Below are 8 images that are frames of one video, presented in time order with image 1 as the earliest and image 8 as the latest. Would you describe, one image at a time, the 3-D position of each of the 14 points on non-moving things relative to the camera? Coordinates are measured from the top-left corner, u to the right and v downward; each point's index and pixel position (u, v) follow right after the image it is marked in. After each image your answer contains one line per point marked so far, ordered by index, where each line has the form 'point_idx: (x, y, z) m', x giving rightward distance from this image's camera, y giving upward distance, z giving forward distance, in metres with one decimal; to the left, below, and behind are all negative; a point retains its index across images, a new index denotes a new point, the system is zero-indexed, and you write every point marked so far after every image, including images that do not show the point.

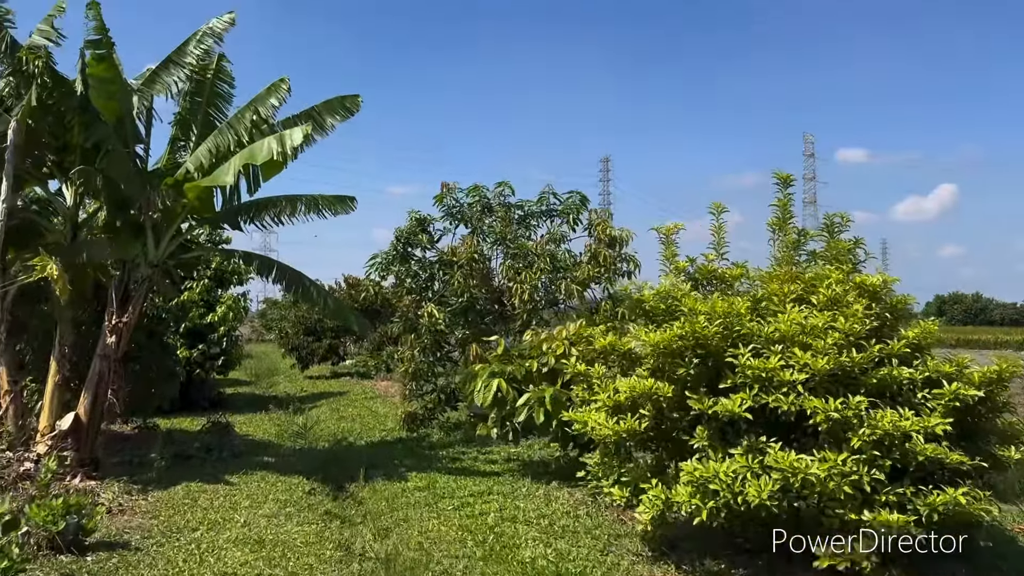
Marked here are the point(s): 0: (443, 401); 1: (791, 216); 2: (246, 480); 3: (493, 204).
0: (-0.7, -1.2, +8.7) m
1: (+1.4, +0.4, +4.2) m
2: (-2.0, -1.4, +6.2) m
3: (-0.2, +0.9, +8.7) m
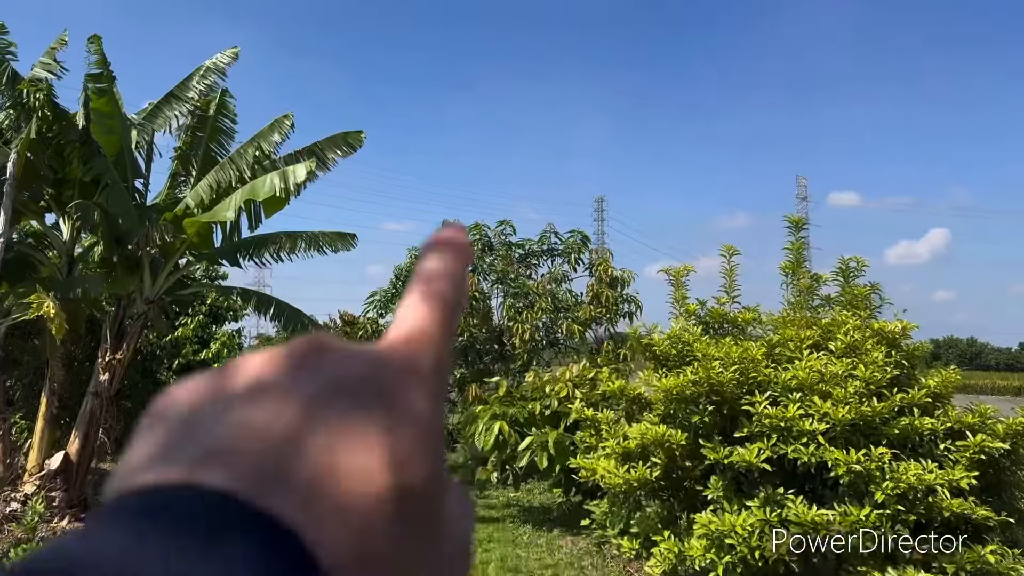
0: (-0.7, -1.6, +8.5) m
1: (+1.4, +0.1, +4.1) m
2: (-2.0, -1.7, +6.1) m
3: (-0.2, +0.5, +8.6) m
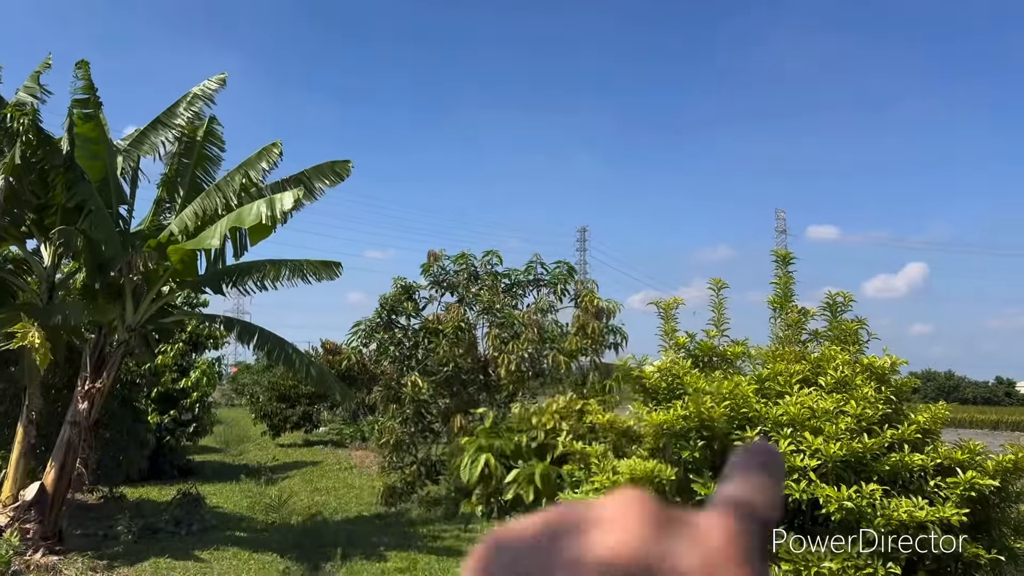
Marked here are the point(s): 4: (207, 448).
0: (-0.9, -1.9, +8.4) m
1: (+1.4, 0.0, +4.1) m
2: (-2.1, -1.9, +5.9) m
3: (-0.3, +0.2, +8.6) m
4: (-5.6, -2.9, +15.4) m
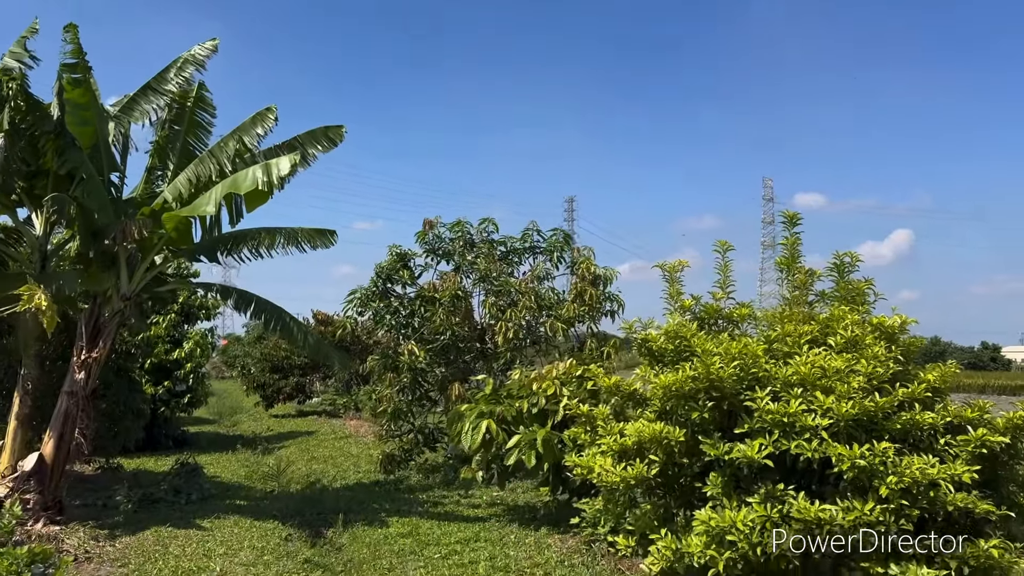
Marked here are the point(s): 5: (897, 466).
0: (-0.9, -1.5, +8.4) m
1: (+1.4, +0.2, +4.1) m
2: (-2.1, -1.7, +5.9) m
3: (-0.4, +0.5, +8.6) m
4: (-5.7, -2.4, +15.4) m
5: (+1.4, -0.7, +3.1) m
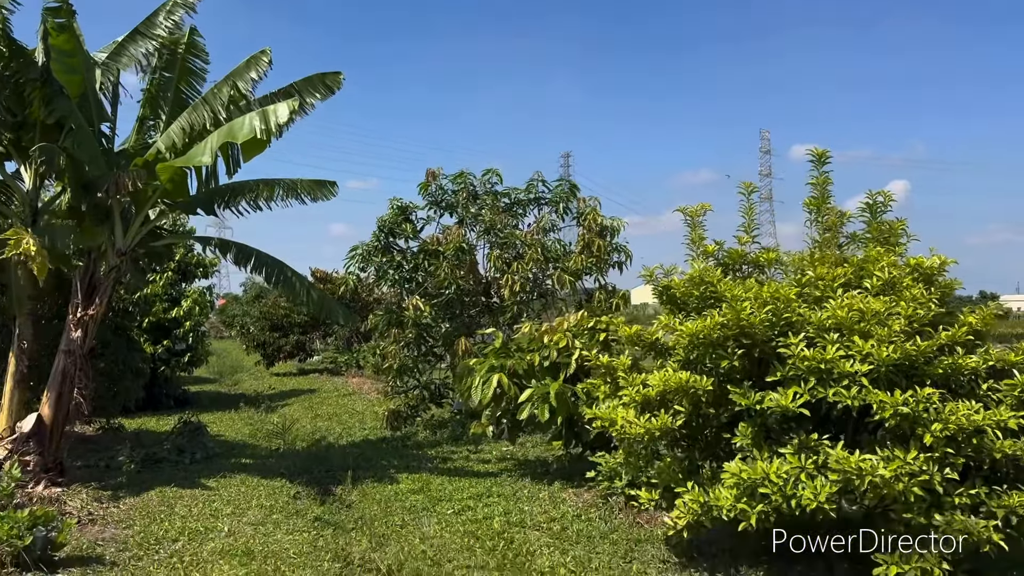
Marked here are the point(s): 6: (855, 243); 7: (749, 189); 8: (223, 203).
0: (-0.8, -1.1, +8.3) m
1: (+1.5, +0.4, +3.9) m
2: (-2.0, -1.4, +5.8) m
3: (-0.3, +1.0, +8.3) m
4: (-5.7, -1.6, +15.3) m
5: (+1.5, -0.4, +3.0) m
6: (+1.6, +0.2, +3.8) m
7: (+1.2, +0.5, +4.1) m
8: (-2.2, +0.7, +6.4) m
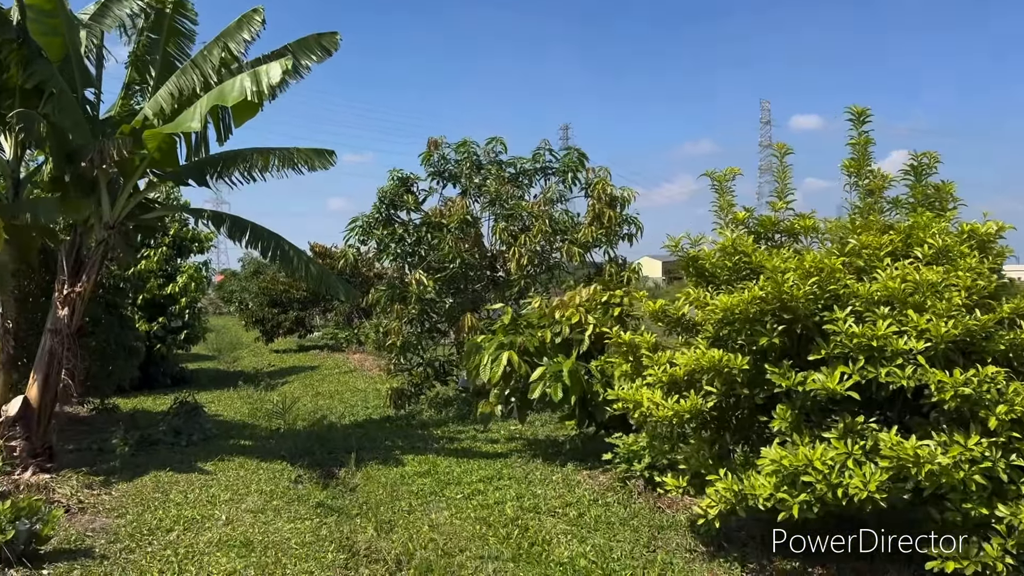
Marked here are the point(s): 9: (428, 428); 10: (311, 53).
0: (-0.8, -0.8, +8.0) m
1: (+1.5, +0.6, +3.6) m
2: (-1.9, -1.2, +5.6) m
3: (-0.3, +1.2, +8.0) m
4: (-5.6, -1.2, +15.0) m
5: (+1.6, -0.3, +2.7) m
6: (+1.6, +0.3, +3.5) m
7: (+1.2, +0.6, +3.8) m
8: (-2.2, +0.8, +6.1) m
9: (-0.7, -1.1, +6.9) m
10: (-1.4, +1.6, +5.8) m
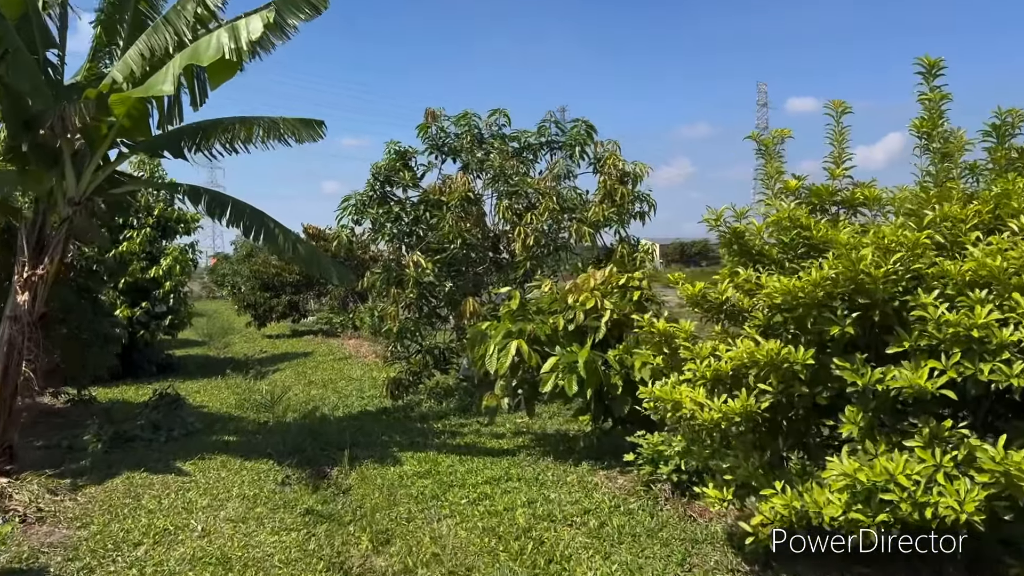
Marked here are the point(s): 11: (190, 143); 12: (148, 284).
0: (-0.7, -0.7, +7.5) m
1: (+1.6, +0.6, +3.1) m
2: (-1.9, -1.1, +5.1) m
3: (-0.2, +1.4, +7.5) m
4: (-5.6, -0.9, +14.5) m
5: (+1.6, -0.3, +2.2) m
6: (+1.7, +0.4, +3.0) m
7: (+1.3, +0.7, +3.3) m
8: (-2.1, +1.0, +5.6) m
9: (-0.6, -1.0, +6.4) m
10: (-1.3, +1.7, +5.3) m
11: (-2.1, +1.0, +5.5) m
12: (-4.1, 0.0, +9.3) m
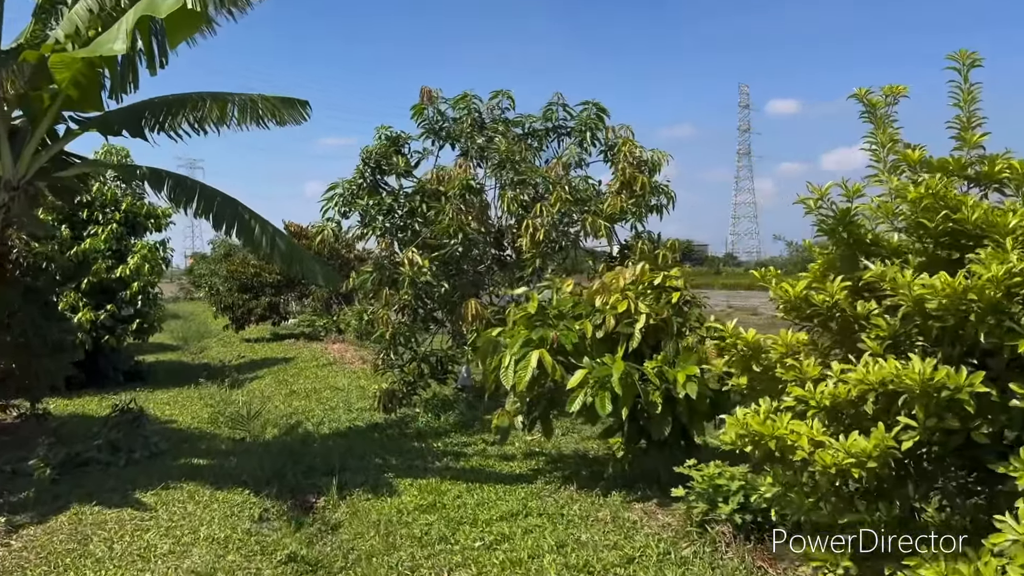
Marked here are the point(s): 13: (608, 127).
0: (-0.7, -0.7, +6.8) m
1: (+1.7, +0.6, +2.4) m
2: (-1.8, -1.1, +4.3) m
3: (-0.2, +1.4, +6.8) m
4: (-5.7, -0.9, +13.7) m
5: (+1.8, -0.3, +1.5) m
6: (+1.8, +0.4, +2.3) m
7: (+1.4, +0.7, +2.6) m
8: (-2.0, +1.0, +4.8) m
9: (-0.6, -1.0, +5.6) m
10: (-1.2, +1.7, +4.5) m
11: (-2.1, +1.0, +4.8) m
12: (-4.1, 0.0, +8.5) m
13: (+0.8, +1.3, +6.8) m
